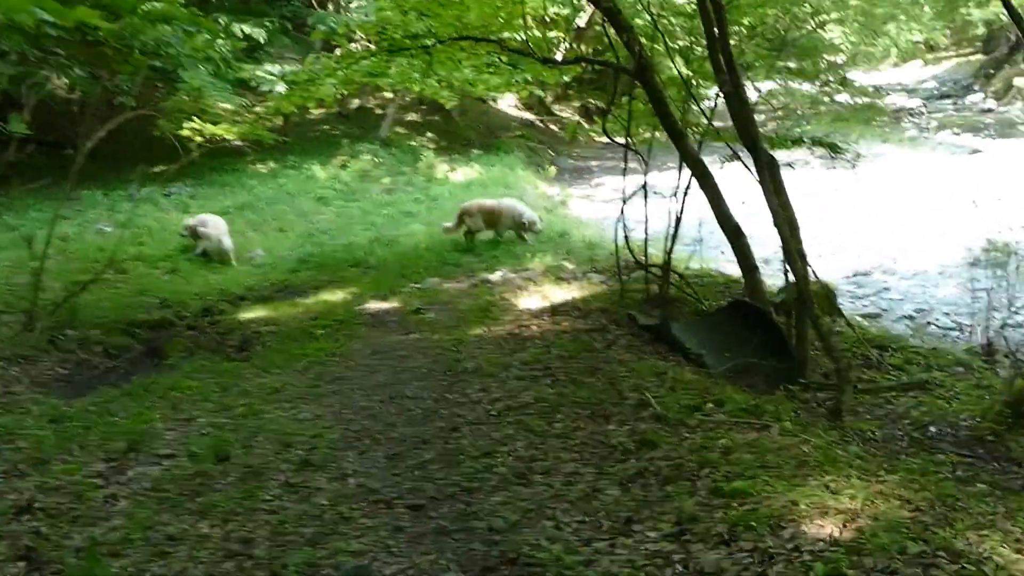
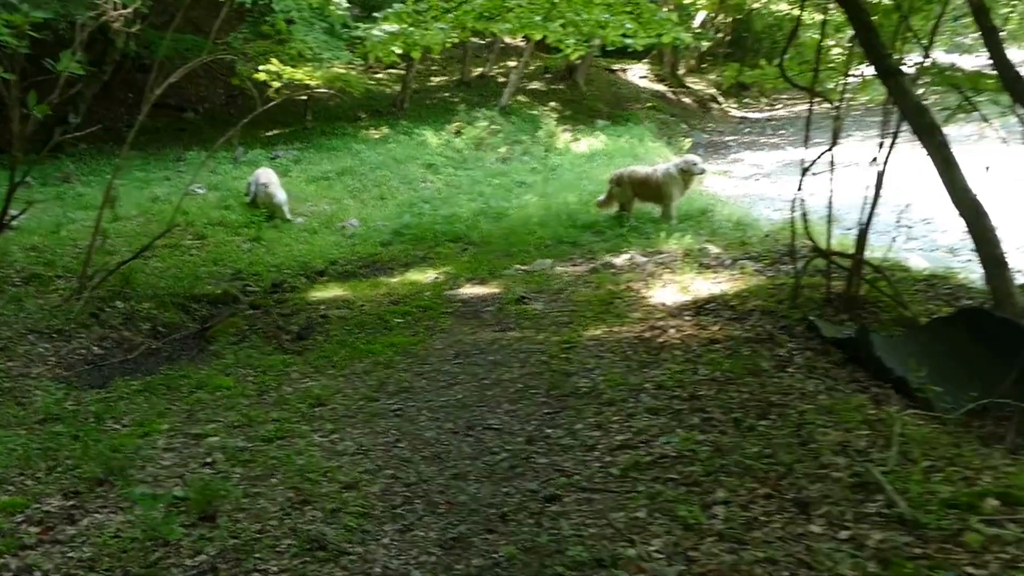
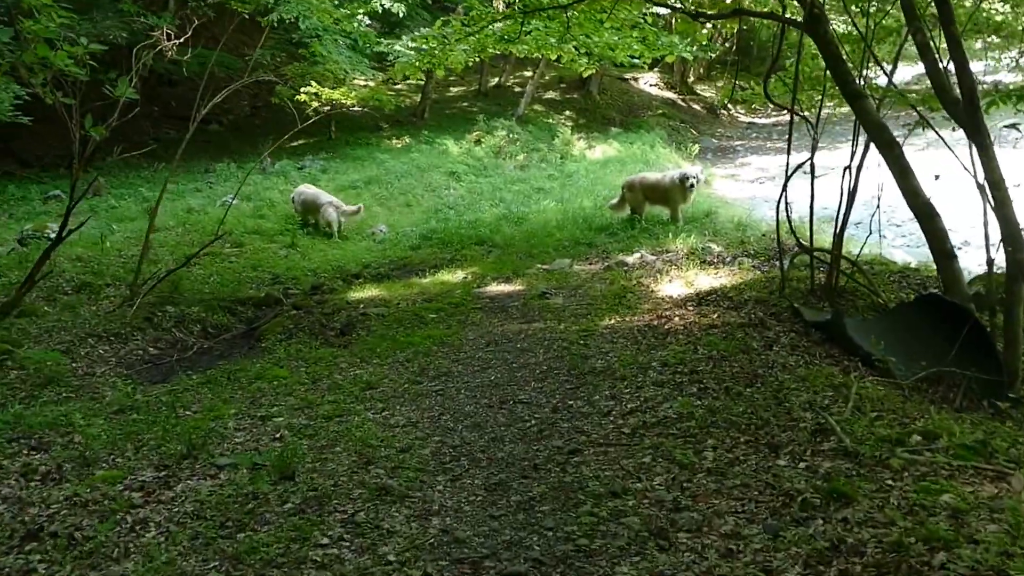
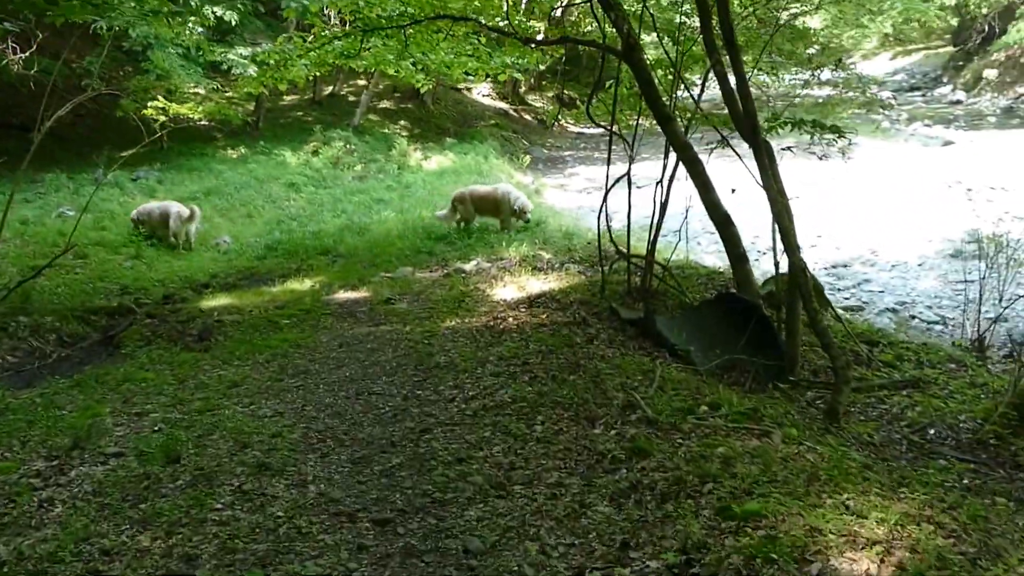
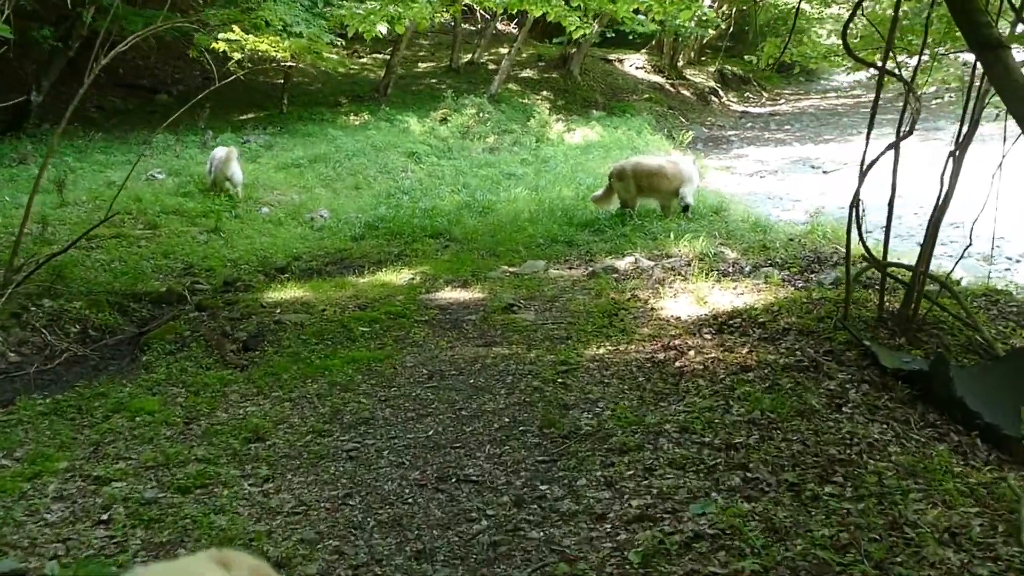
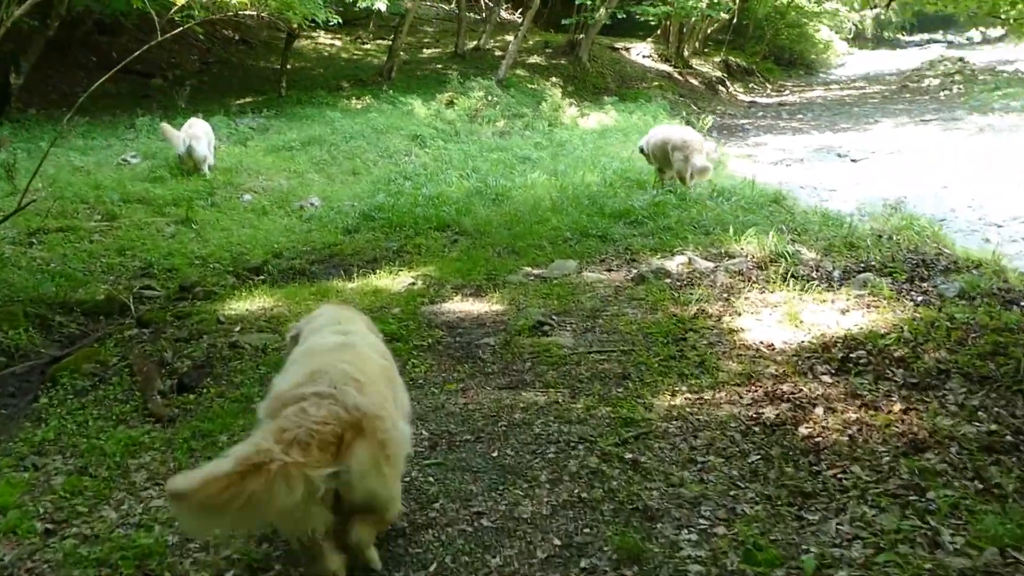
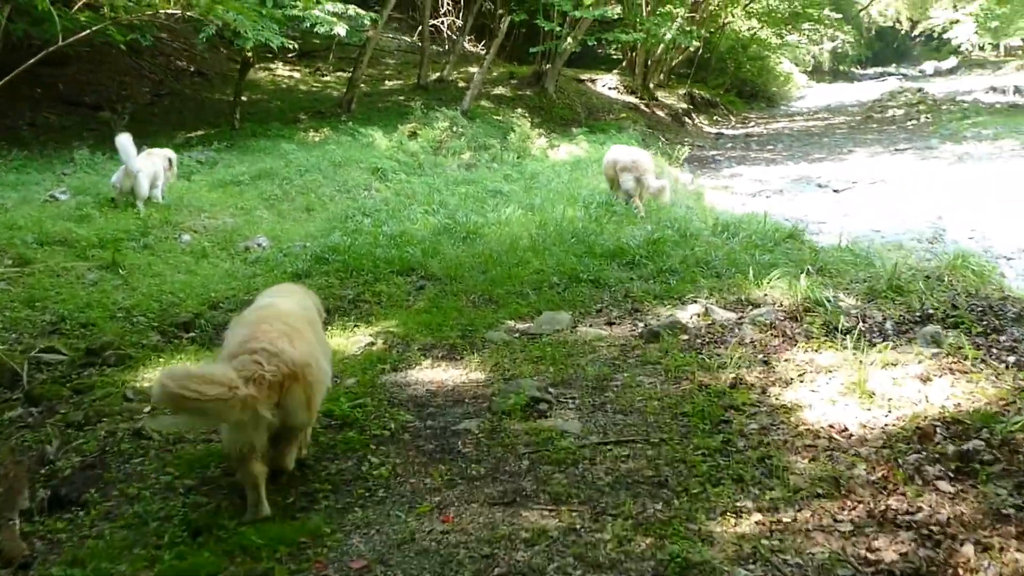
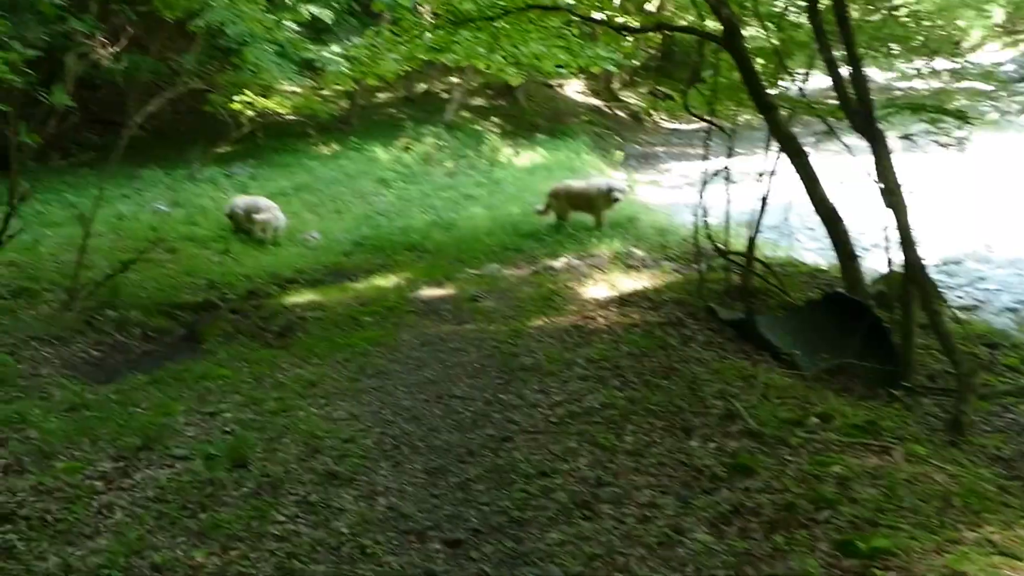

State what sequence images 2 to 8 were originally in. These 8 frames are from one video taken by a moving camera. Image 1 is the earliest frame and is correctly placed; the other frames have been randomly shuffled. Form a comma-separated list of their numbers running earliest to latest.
4, 8, 3, 2, 5, 6, 7
